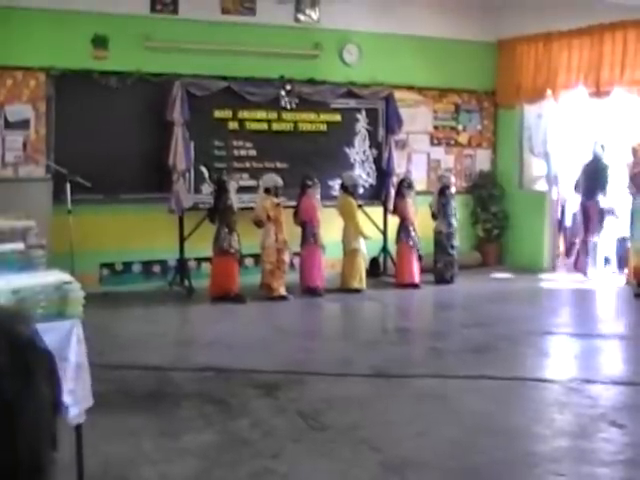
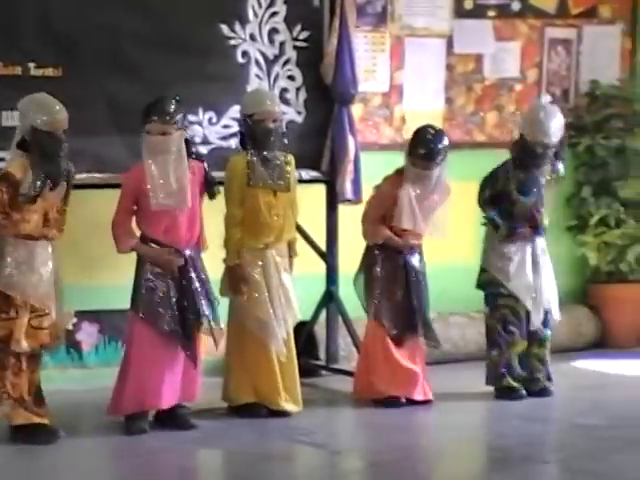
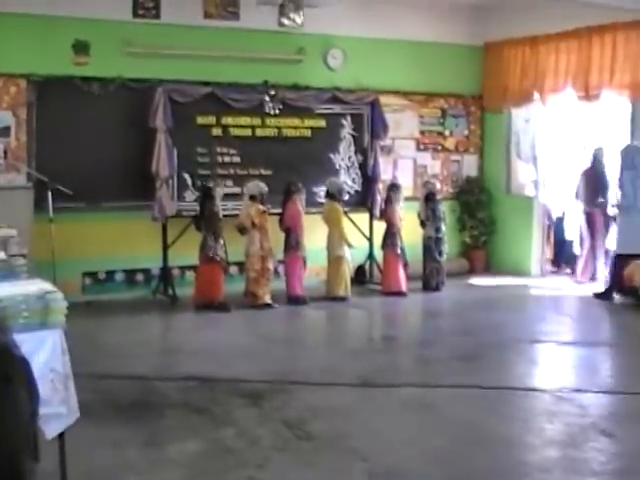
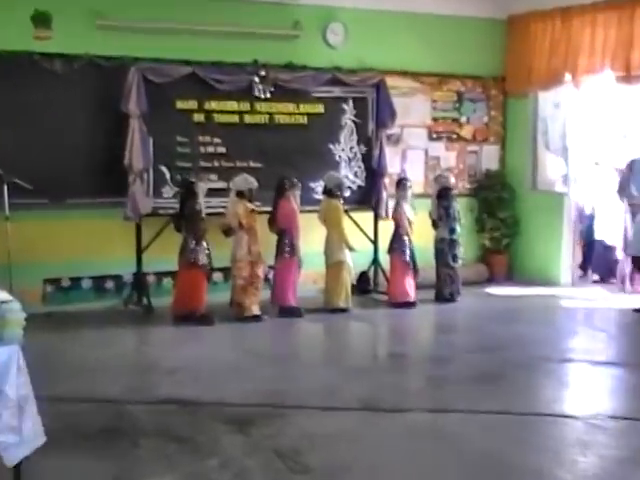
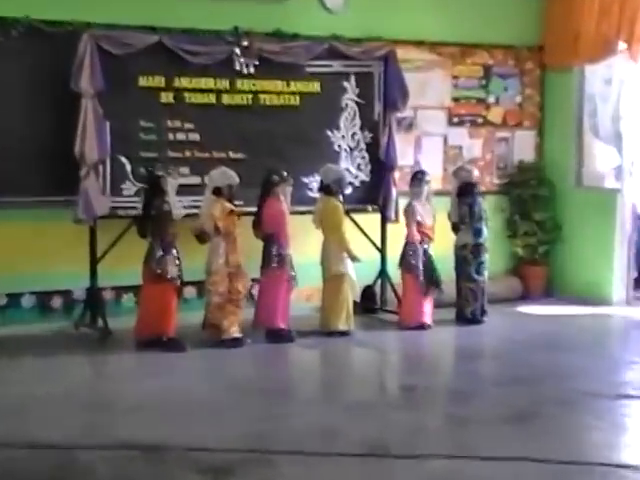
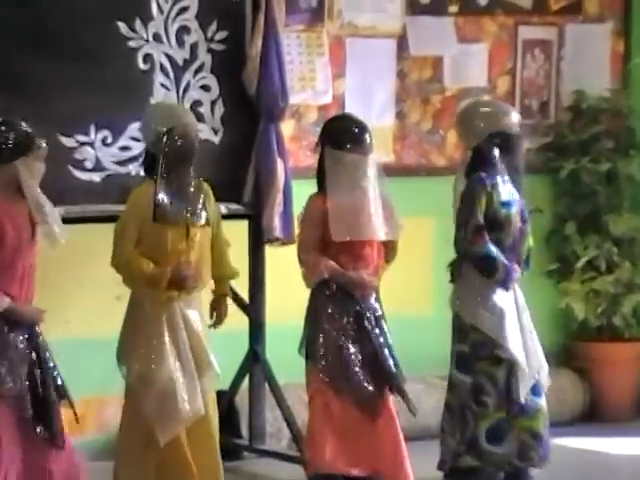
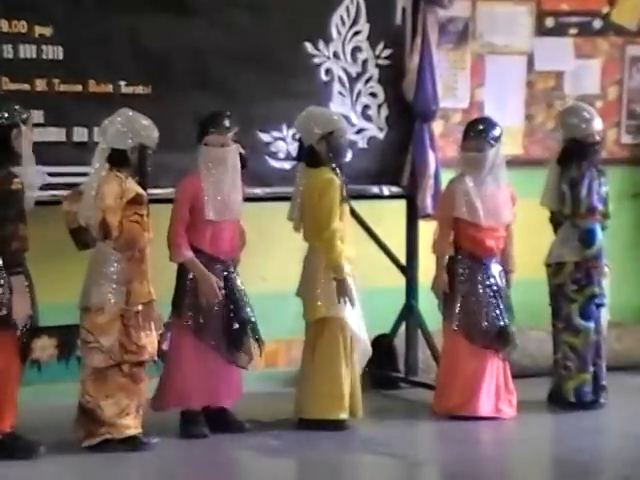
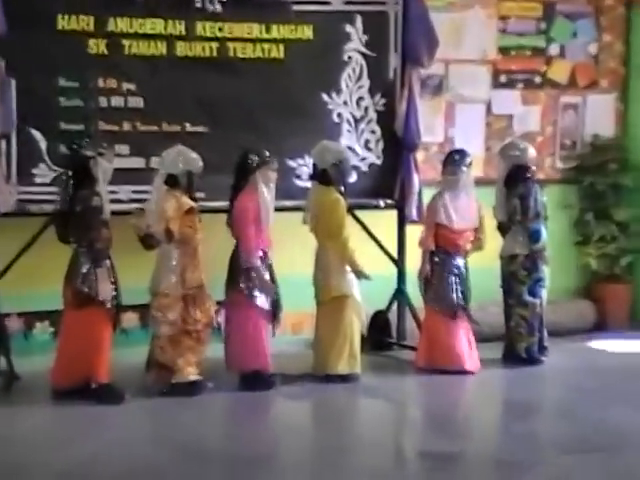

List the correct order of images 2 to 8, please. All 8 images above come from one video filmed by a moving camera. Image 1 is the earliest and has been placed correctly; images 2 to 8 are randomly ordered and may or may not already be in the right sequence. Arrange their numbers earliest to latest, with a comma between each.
3, 4, 5, 8, 7, 2, 6
